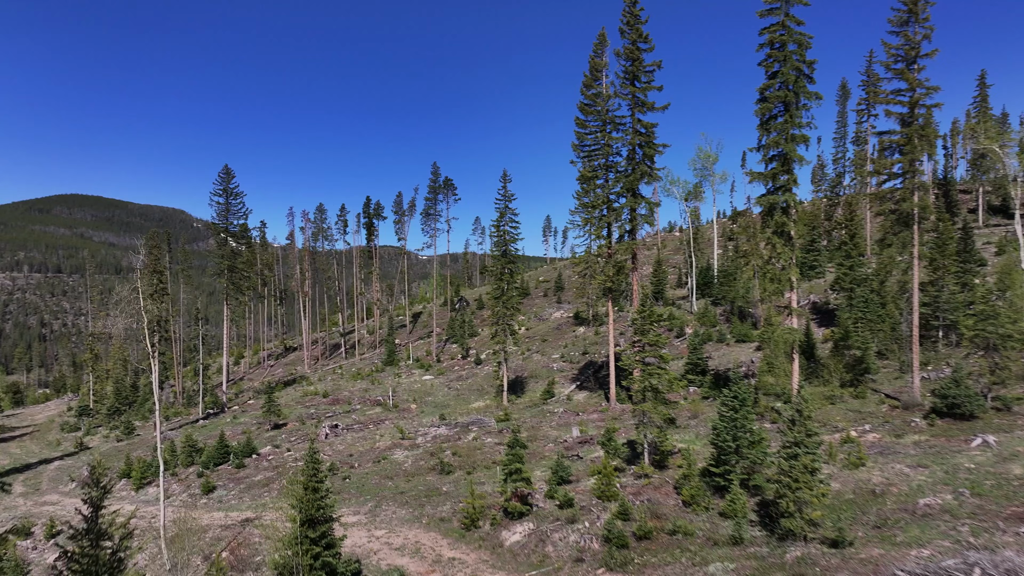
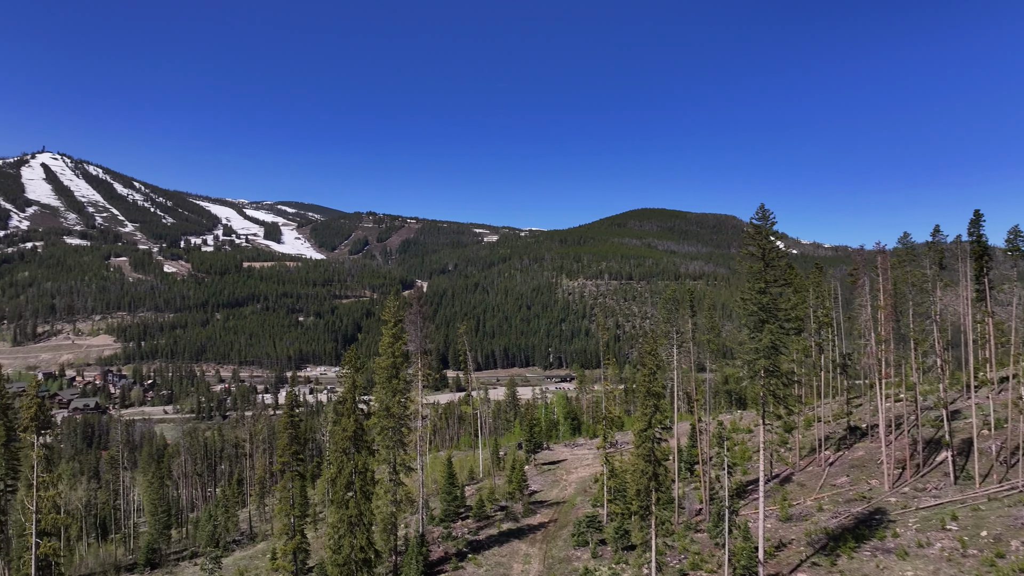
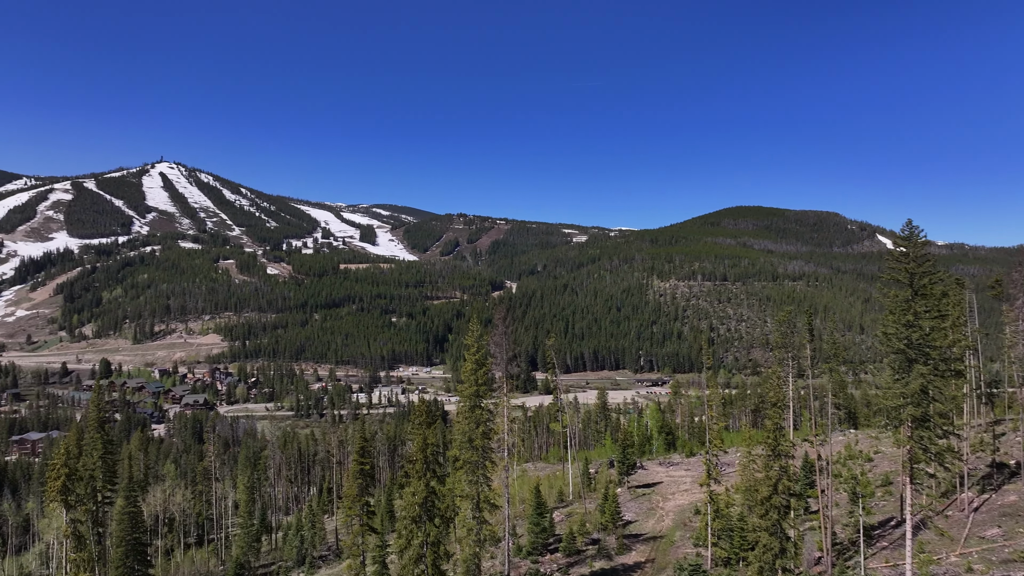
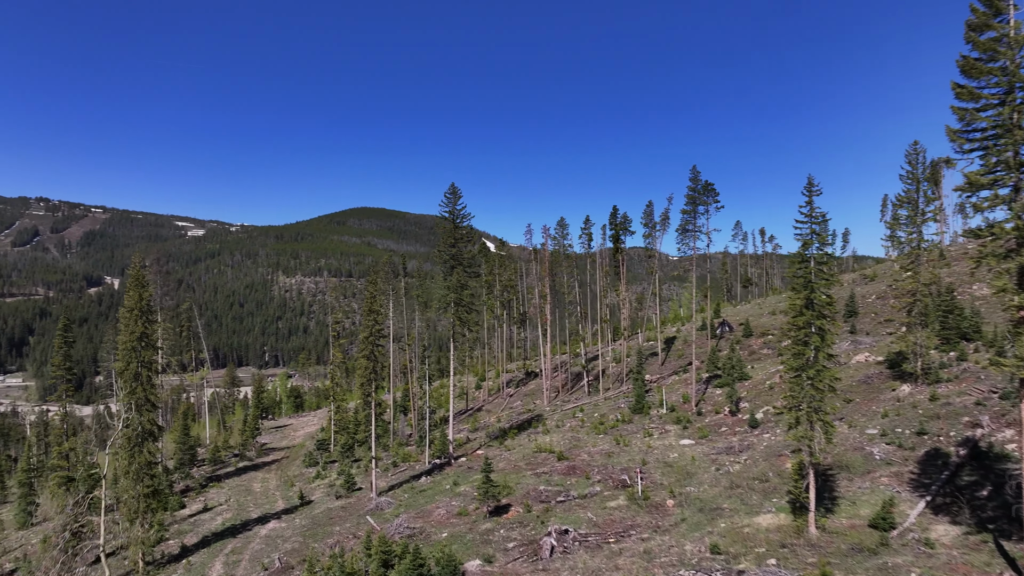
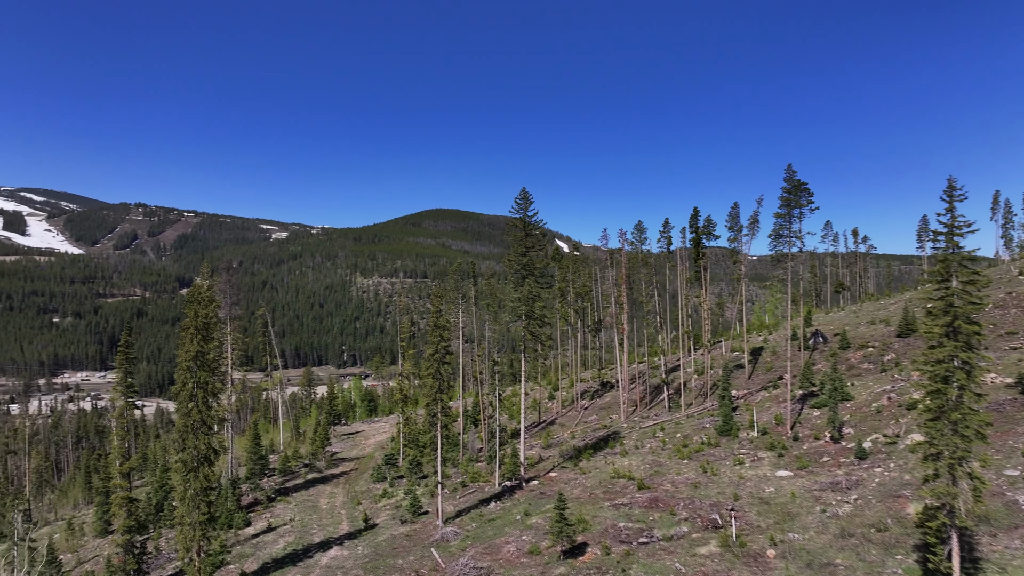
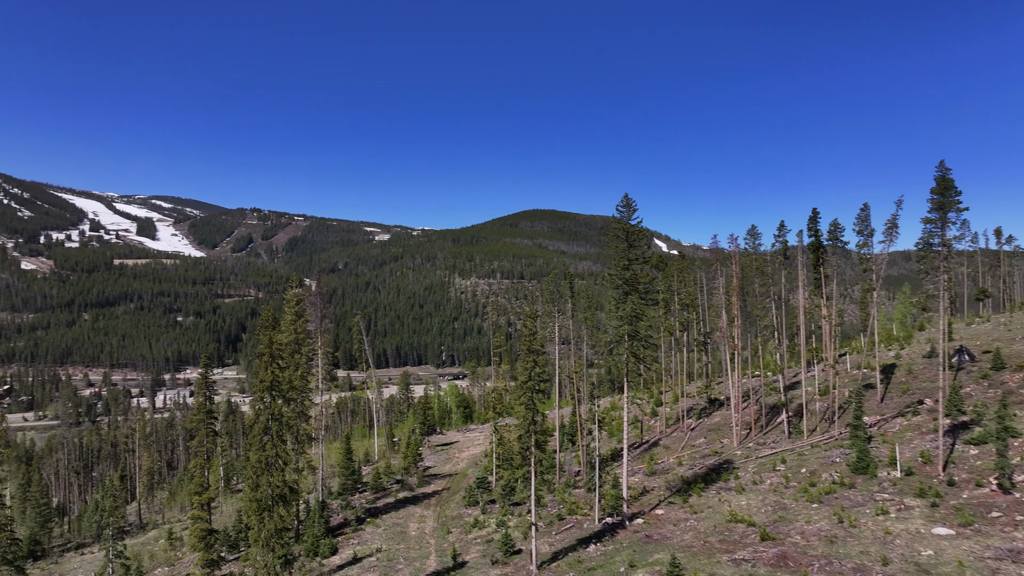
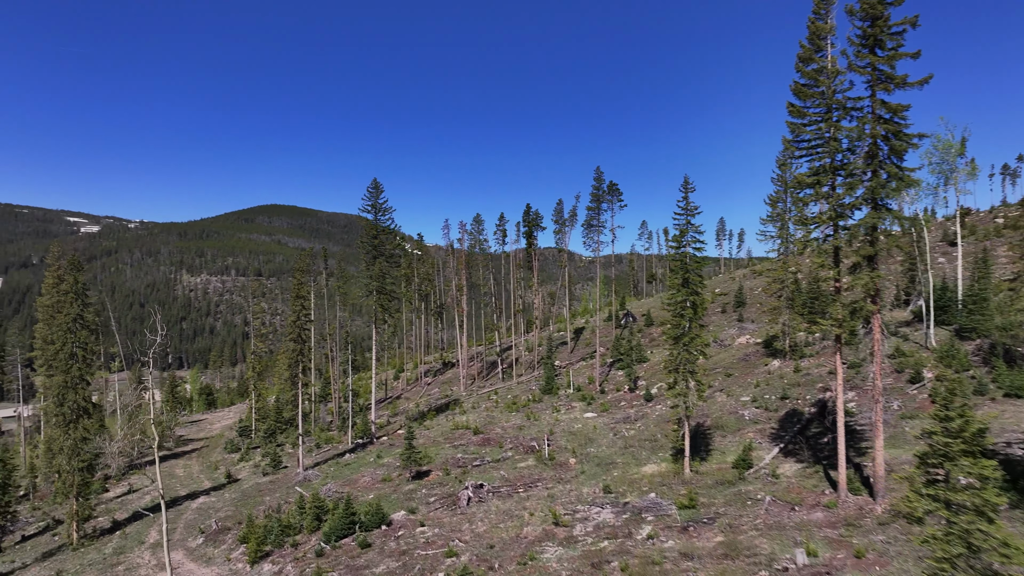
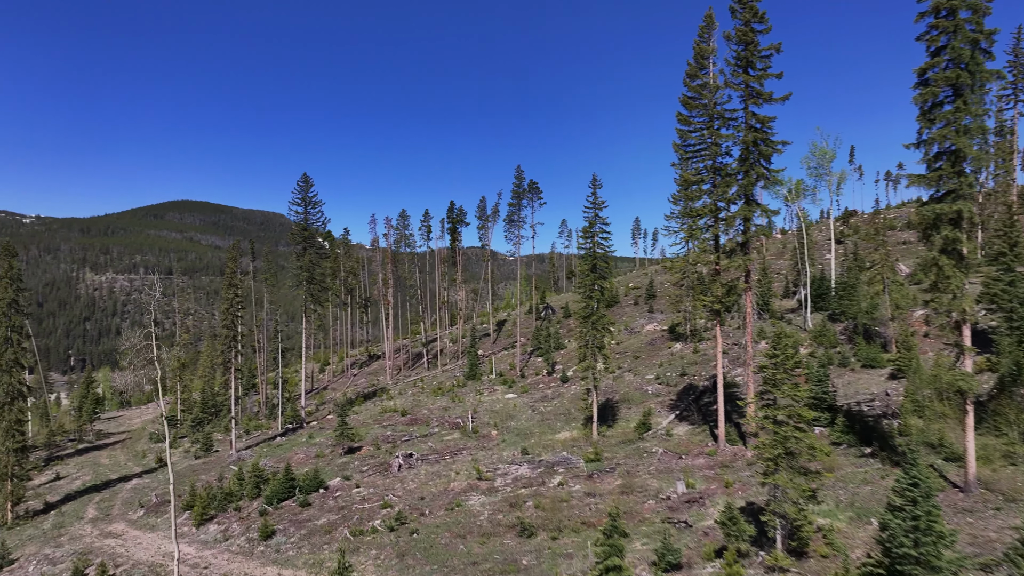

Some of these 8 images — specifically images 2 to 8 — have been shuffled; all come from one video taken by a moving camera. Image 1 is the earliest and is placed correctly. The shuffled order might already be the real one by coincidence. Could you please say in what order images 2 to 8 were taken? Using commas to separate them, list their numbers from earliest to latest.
8, 7, 4, 5, 6, 2, 3
